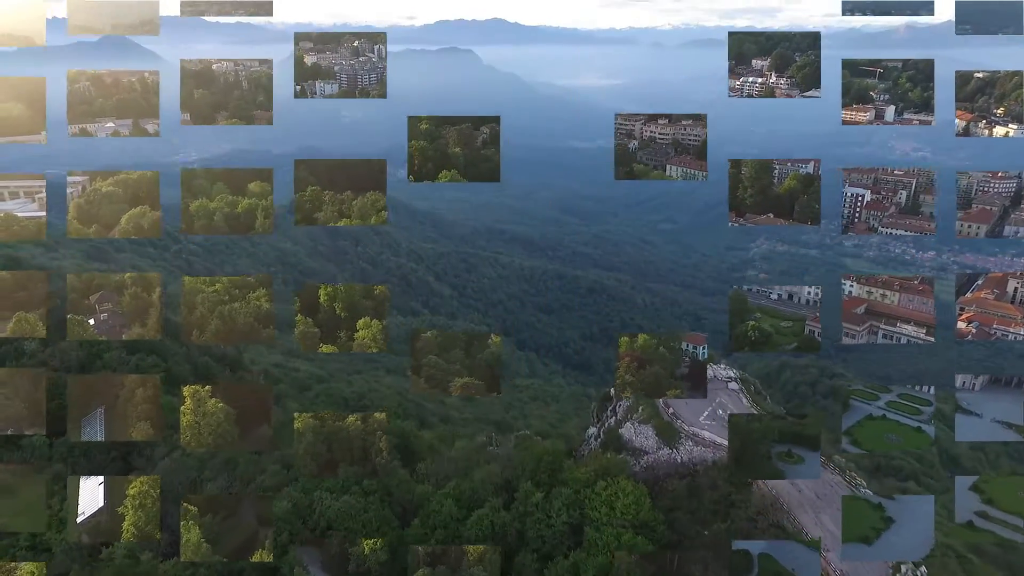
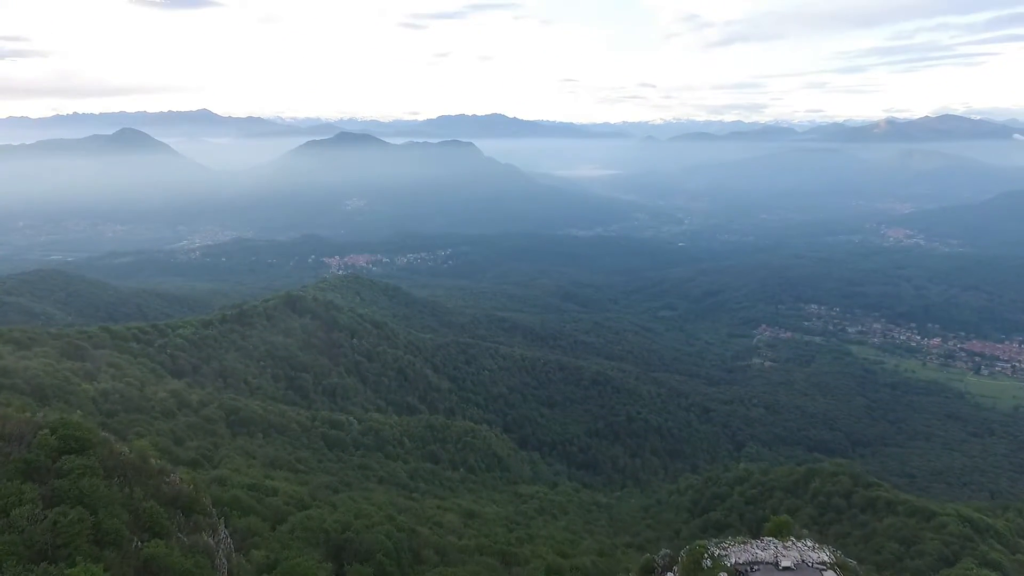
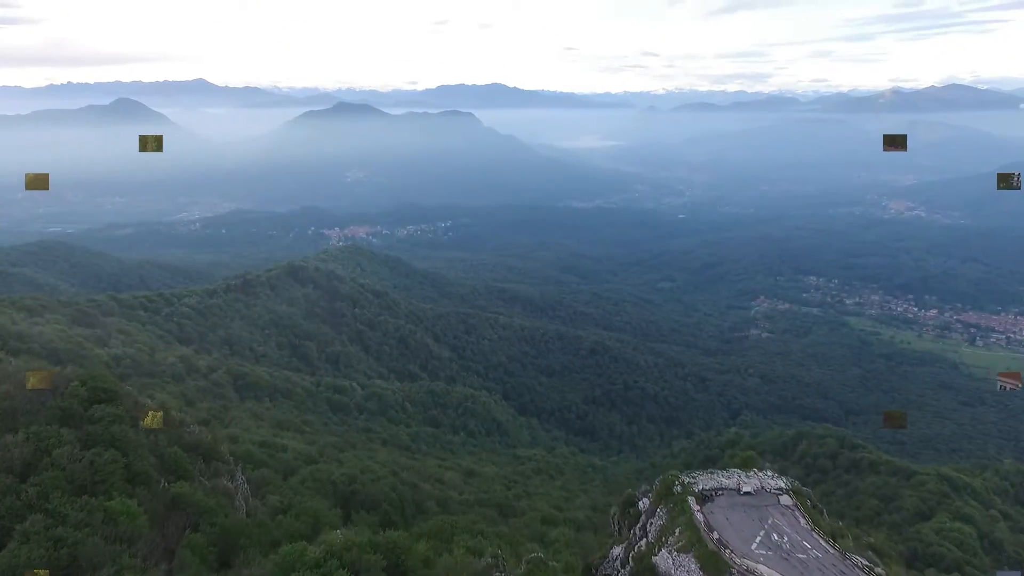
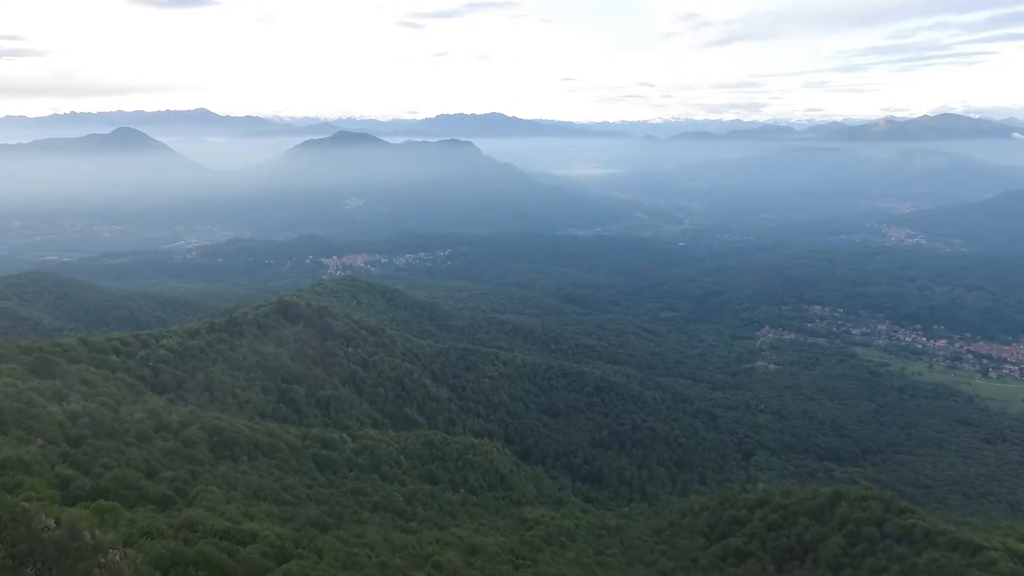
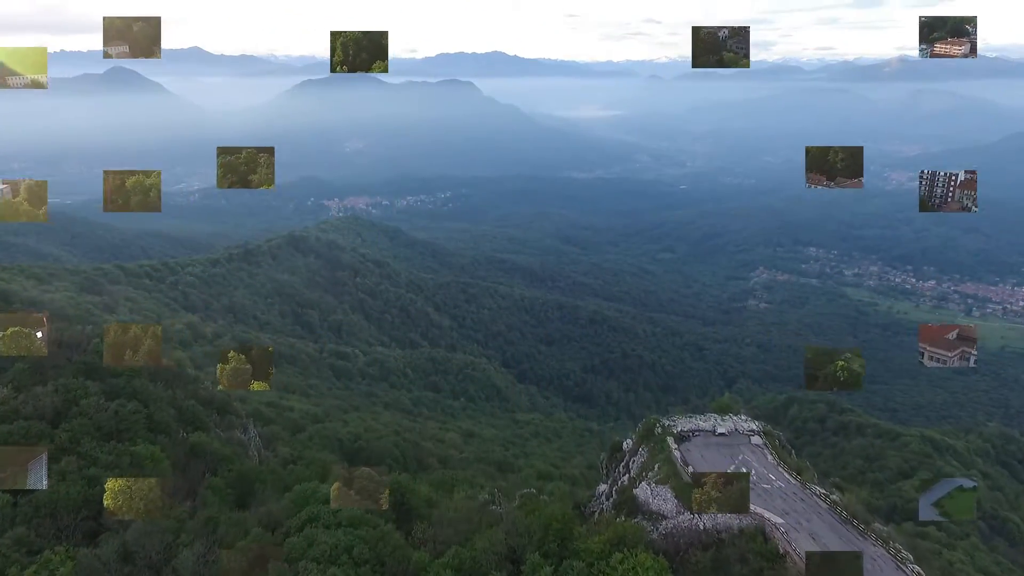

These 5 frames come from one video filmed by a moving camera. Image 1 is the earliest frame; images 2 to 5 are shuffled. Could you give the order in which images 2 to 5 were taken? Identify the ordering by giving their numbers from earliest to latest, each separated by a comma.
5, 3, 2, 4
